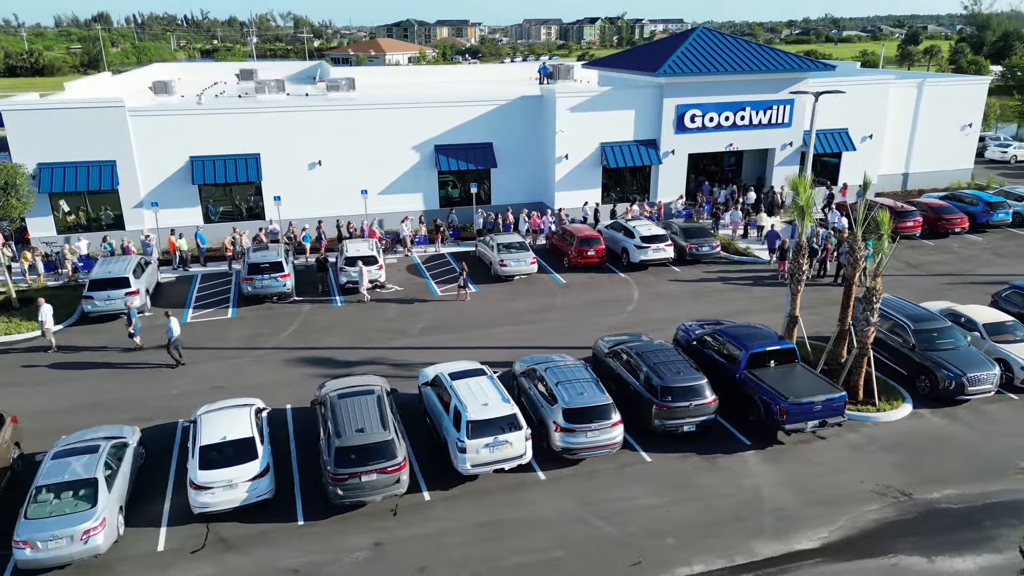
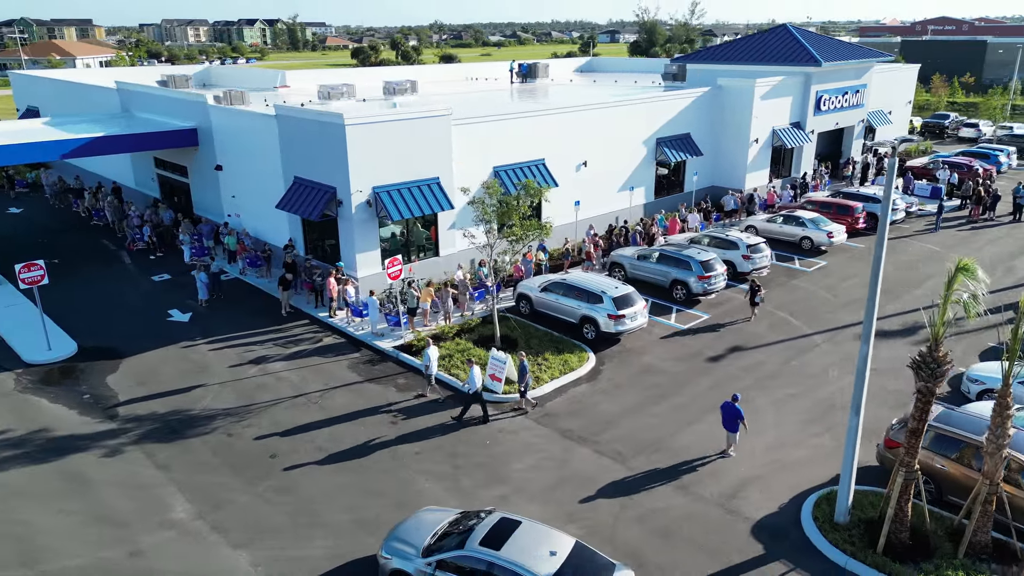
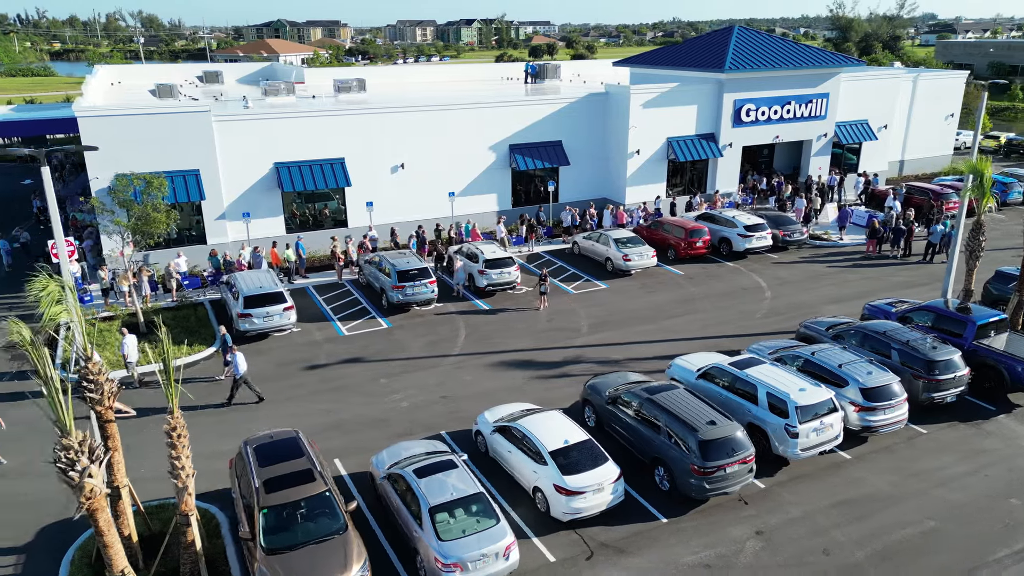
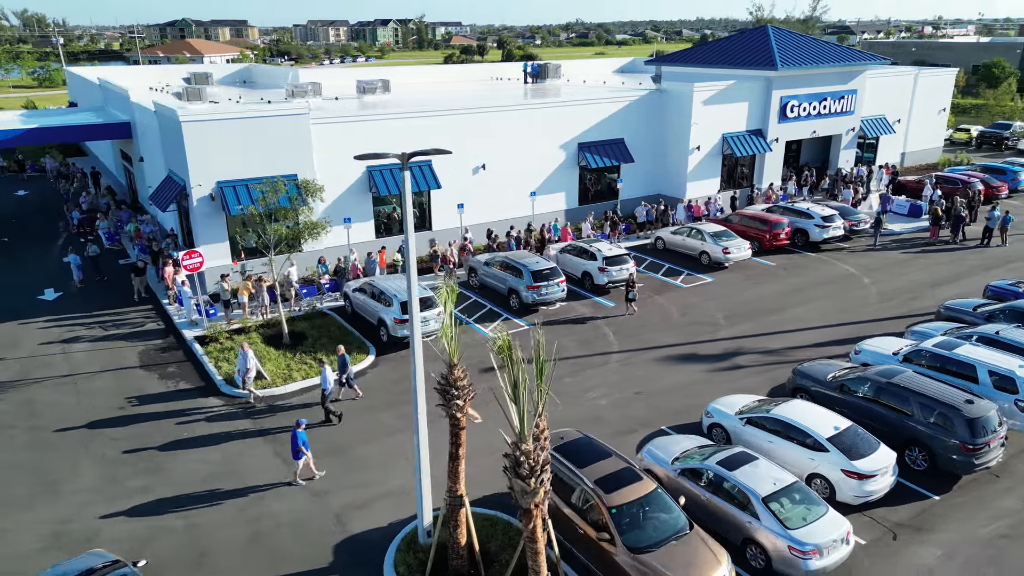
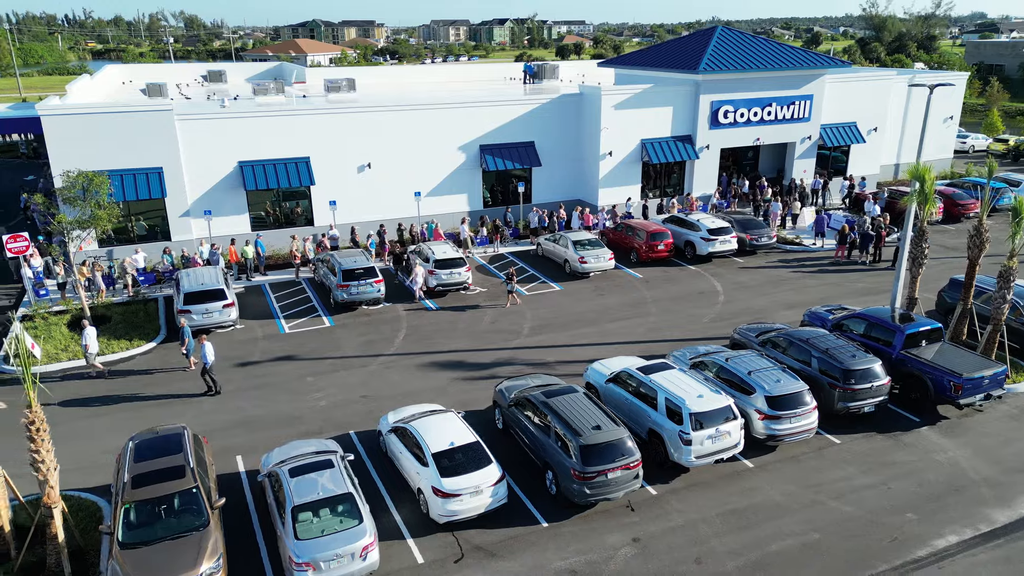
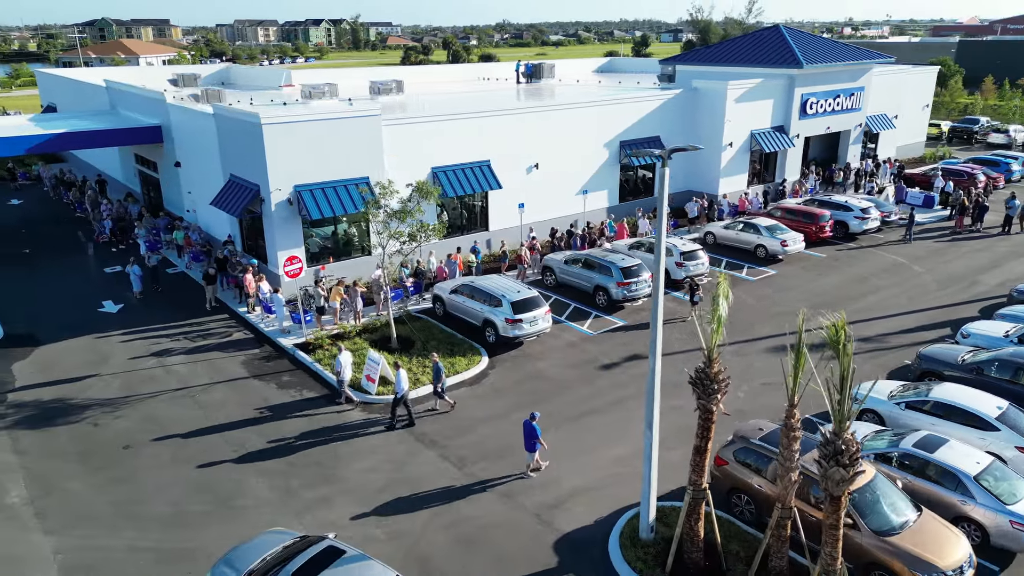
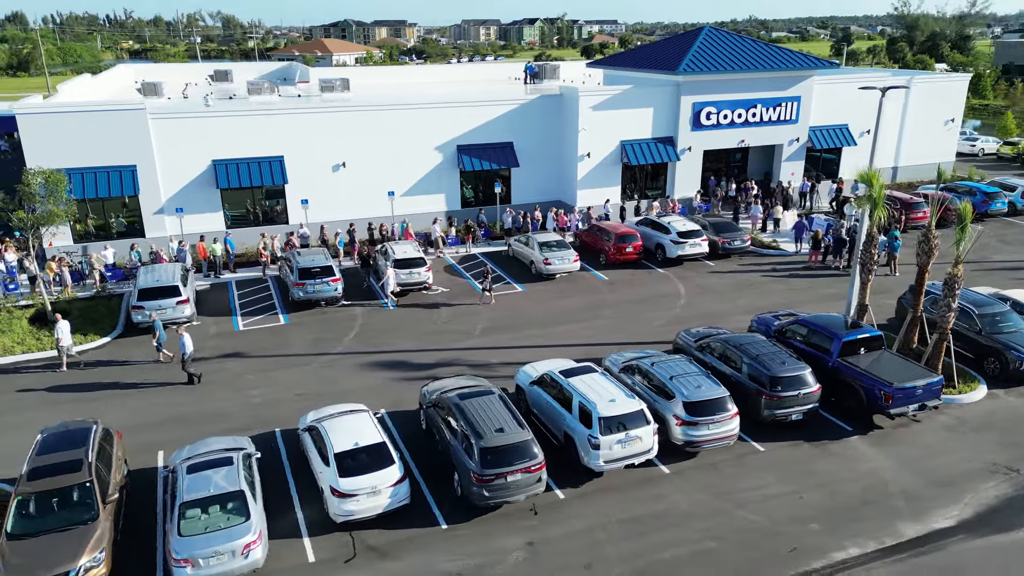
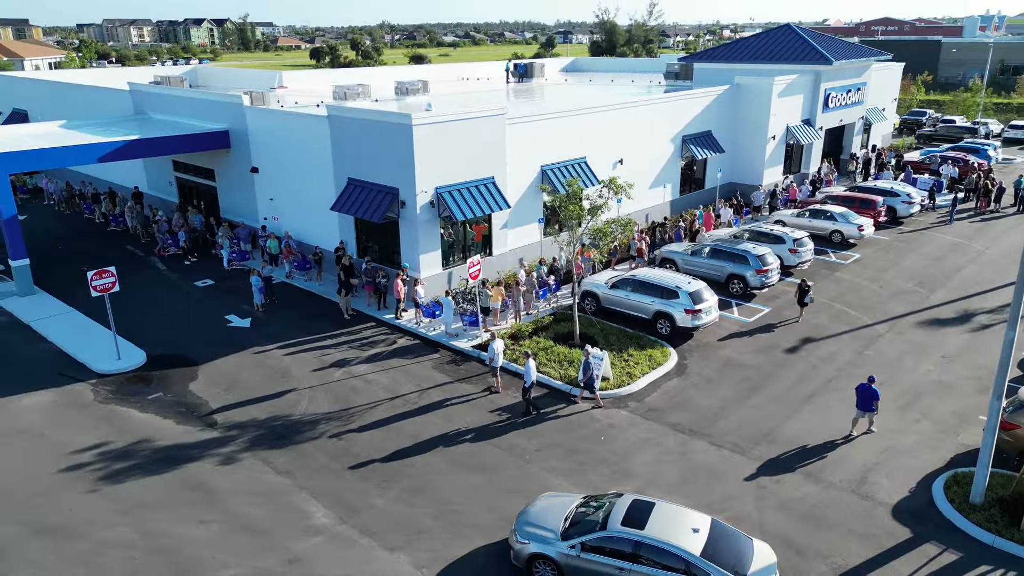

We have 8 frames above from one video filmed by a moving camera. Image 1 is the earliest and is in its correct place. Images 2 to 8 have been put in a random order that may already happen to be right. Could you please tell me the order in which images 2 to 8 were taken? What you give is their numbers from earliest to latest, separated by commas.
7, 5, 3, 4, 6, 2, 8
